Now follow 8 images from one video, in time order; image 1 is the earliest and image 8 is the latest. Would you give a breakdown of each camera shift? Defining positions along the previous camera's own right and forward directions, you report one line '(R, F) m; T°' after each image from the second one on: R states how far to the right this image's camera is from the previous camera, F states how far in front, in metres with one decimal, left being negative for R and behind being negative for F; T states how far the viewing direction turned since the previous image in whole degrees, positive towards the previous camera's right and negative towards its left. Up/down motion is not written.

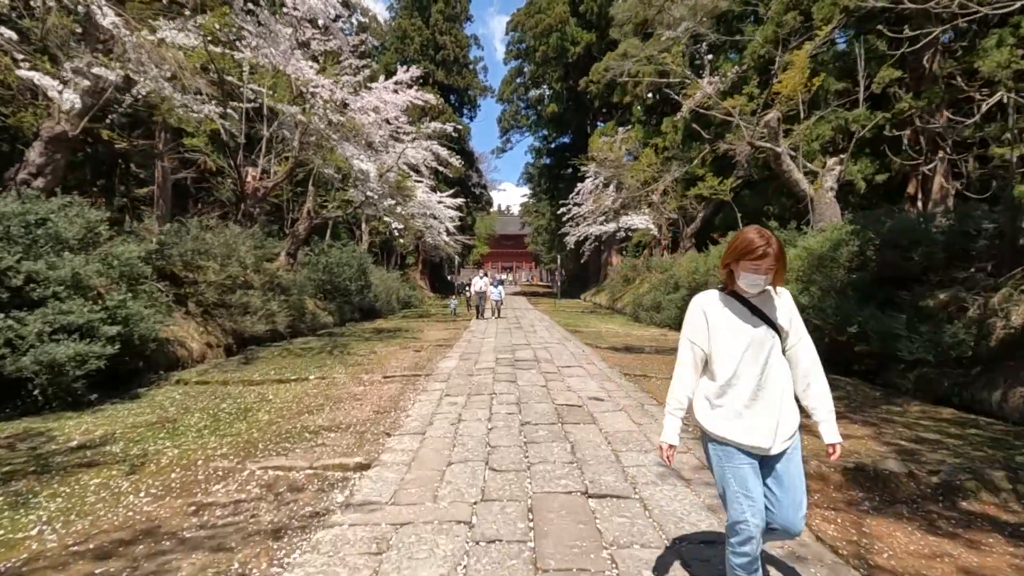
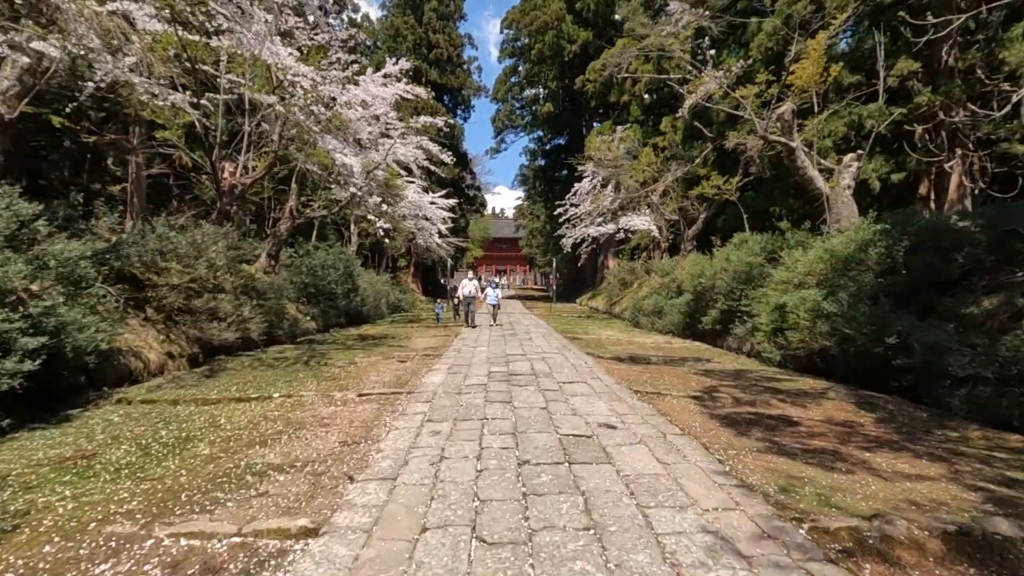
(0.0, +0.7) m; +1°
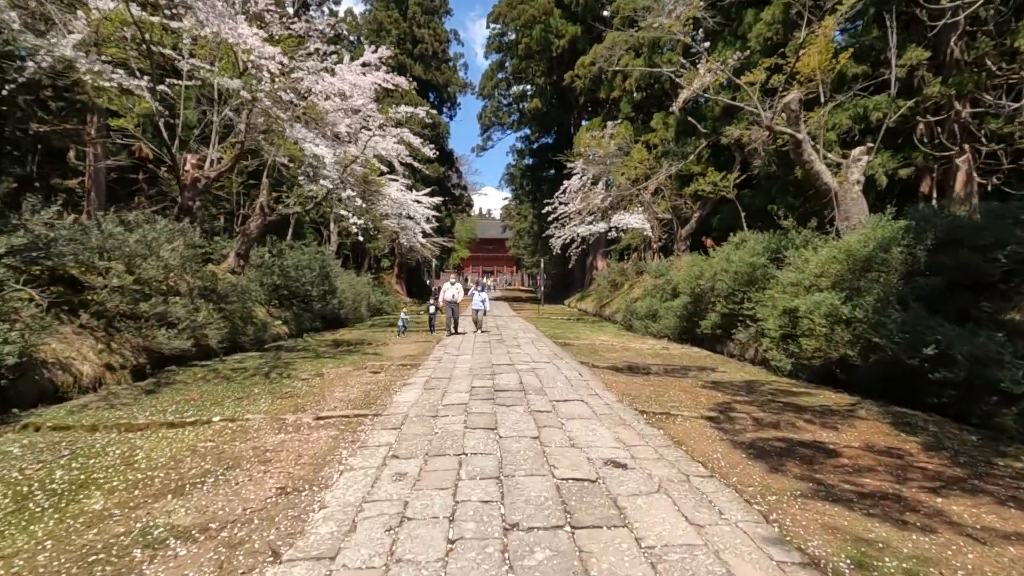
(0.0, +0.8) m; +1°
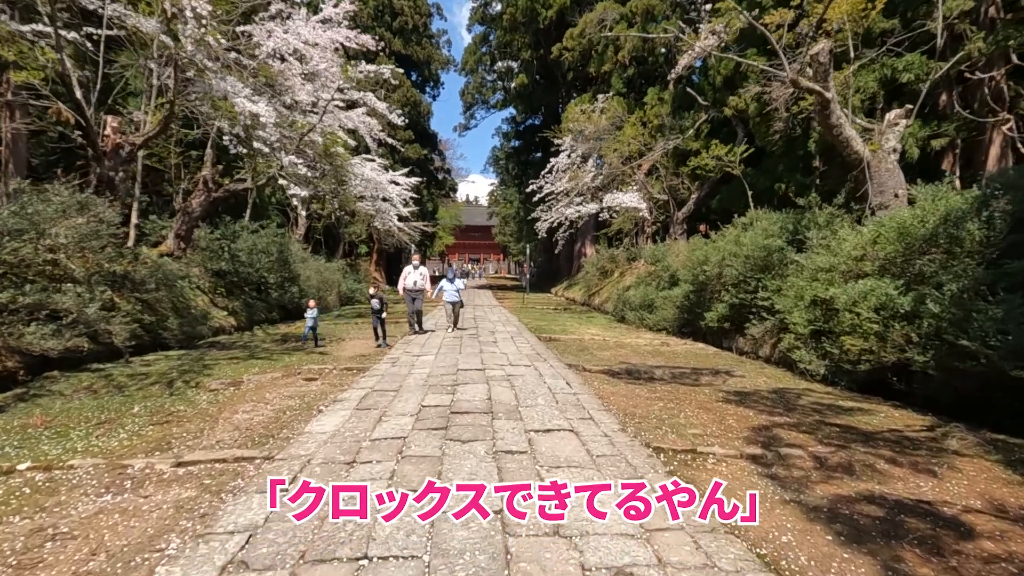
(+0.2, +1.4) m; +1°
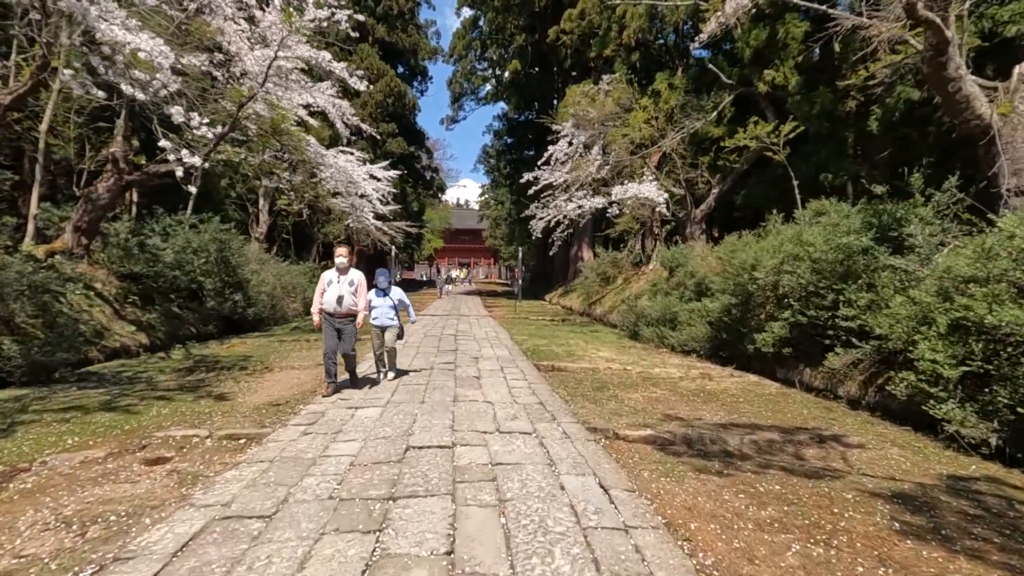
(0.0, +2.2) m; +1°
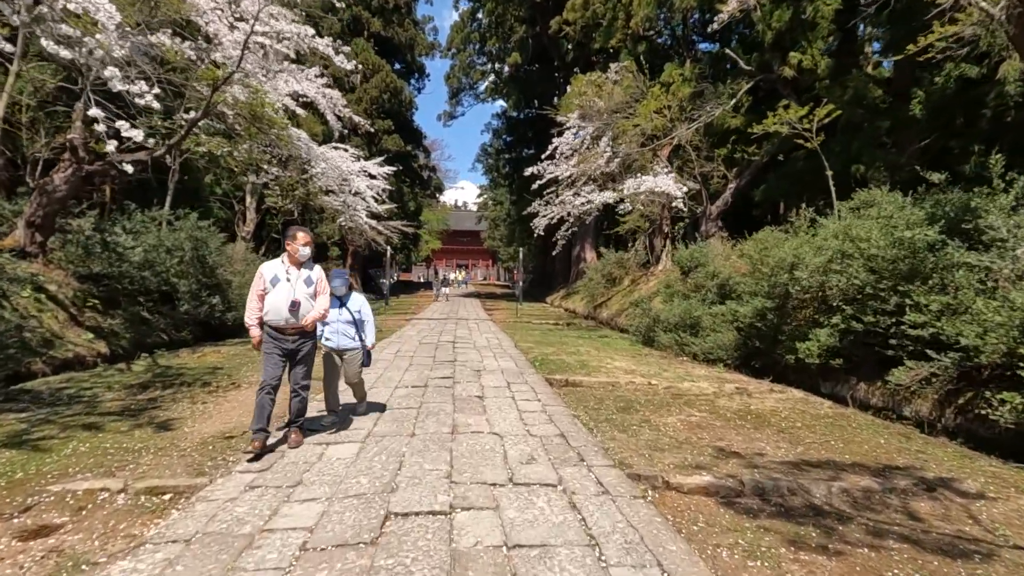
(-0.1, +0.9) m; 0°
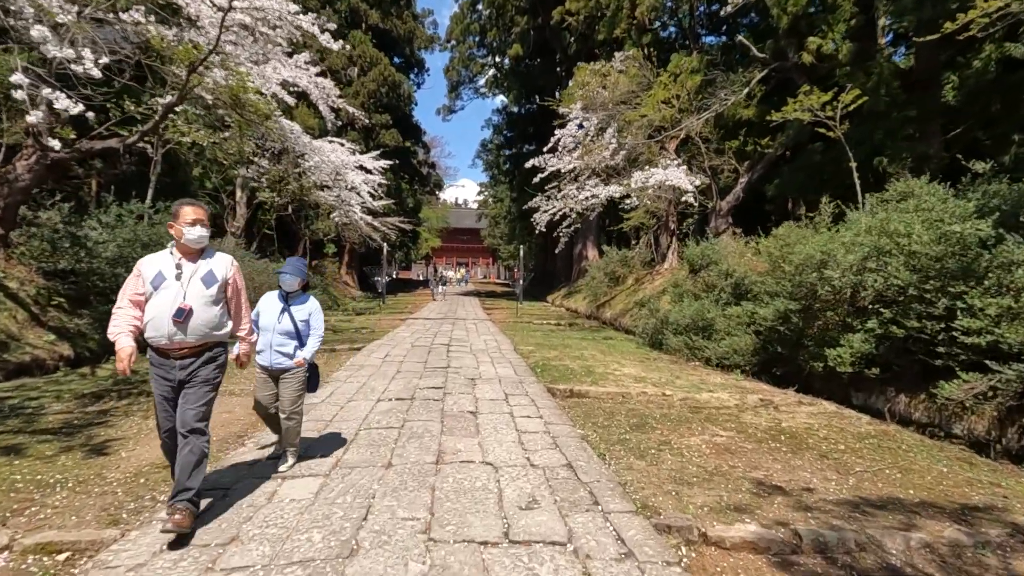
(0.0, +0.6) m; 0°
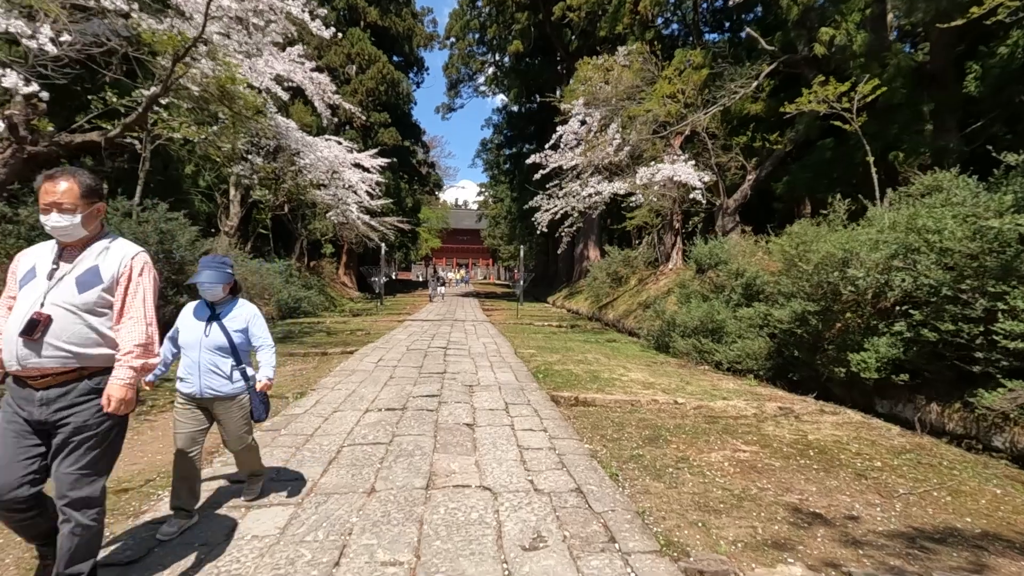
(0.0, +0.4) m; 0°
